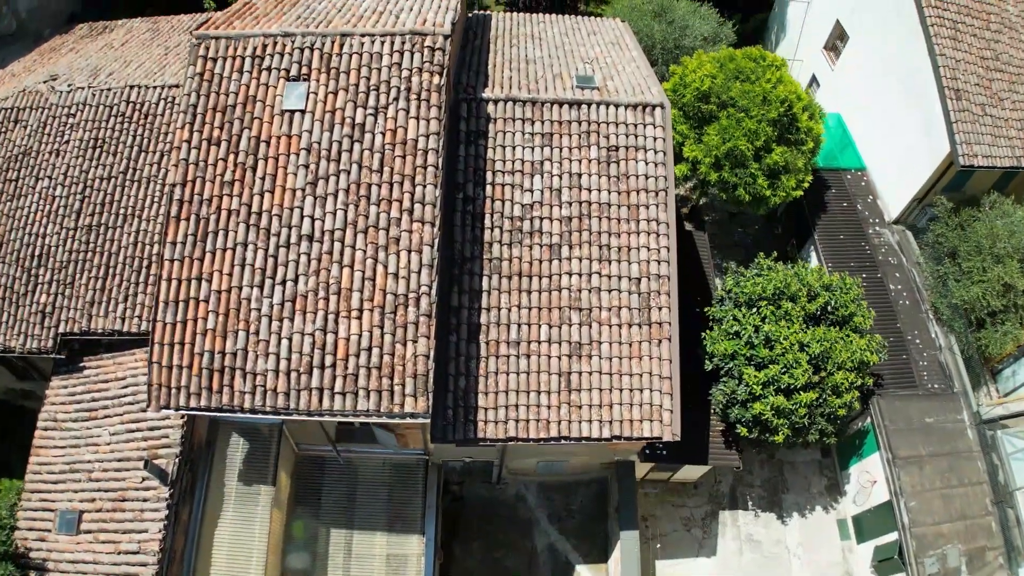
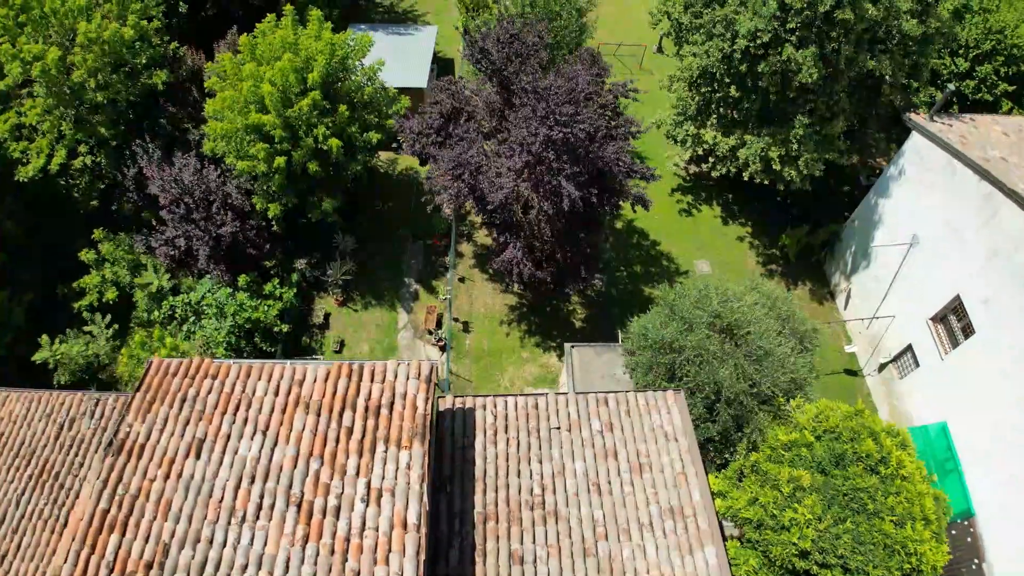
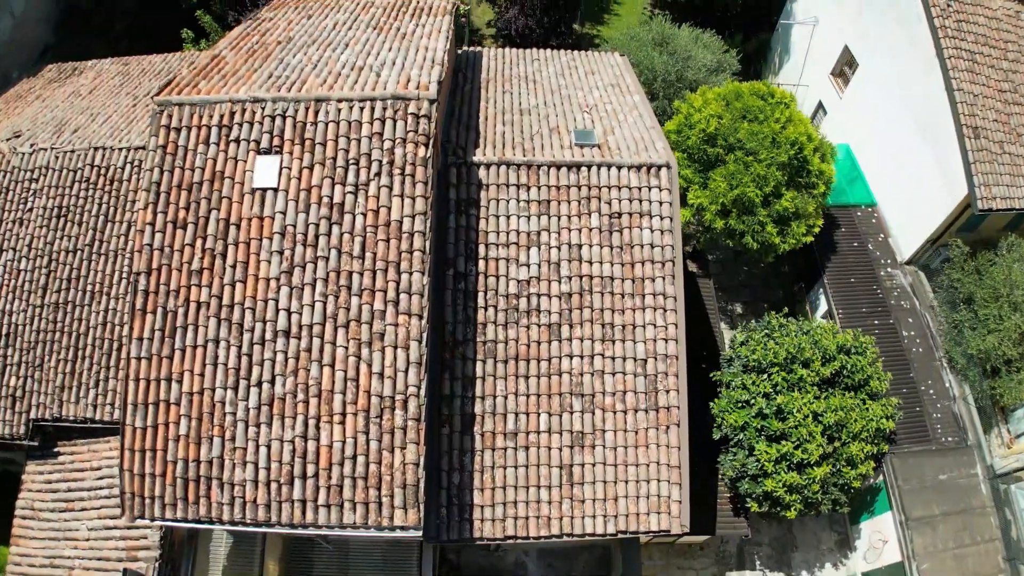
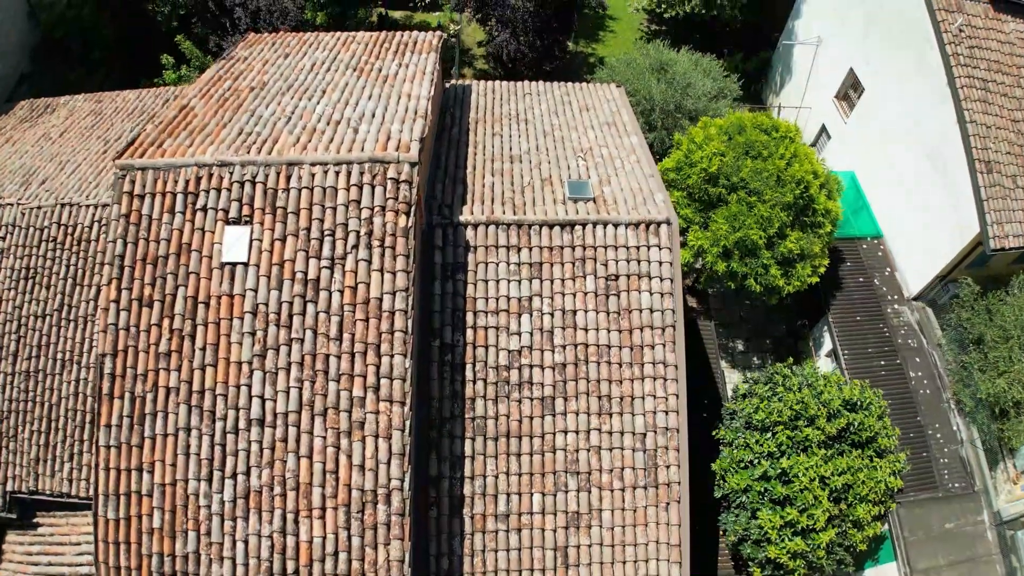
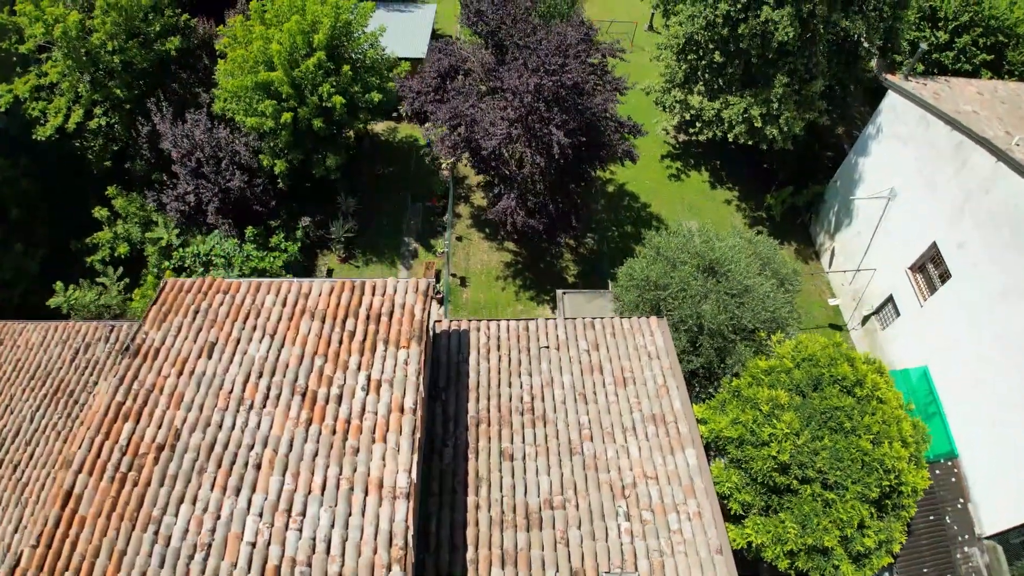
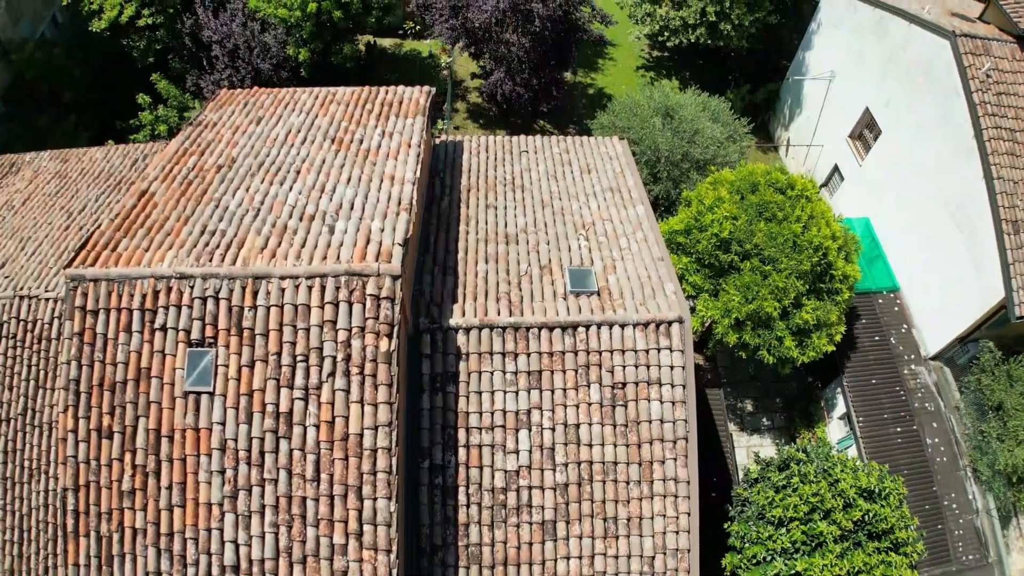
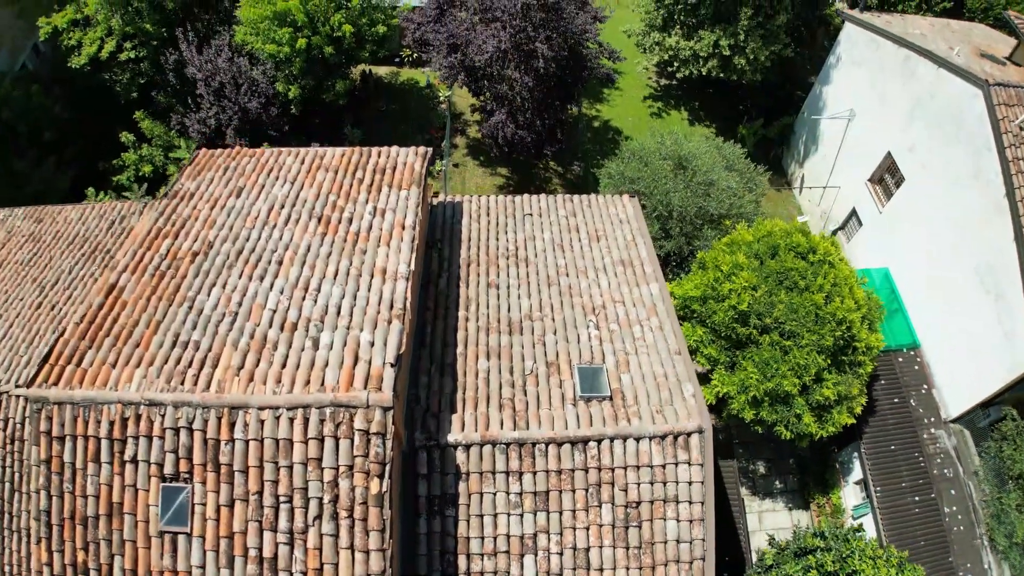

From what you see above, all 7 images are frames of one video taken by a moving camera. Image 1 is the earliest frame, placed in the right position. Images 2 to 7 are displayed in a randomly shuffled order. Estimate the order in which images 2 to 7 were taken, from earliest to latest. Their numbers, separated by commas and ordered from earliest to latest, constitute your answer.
3, 4, 6, 7, 5, 2
